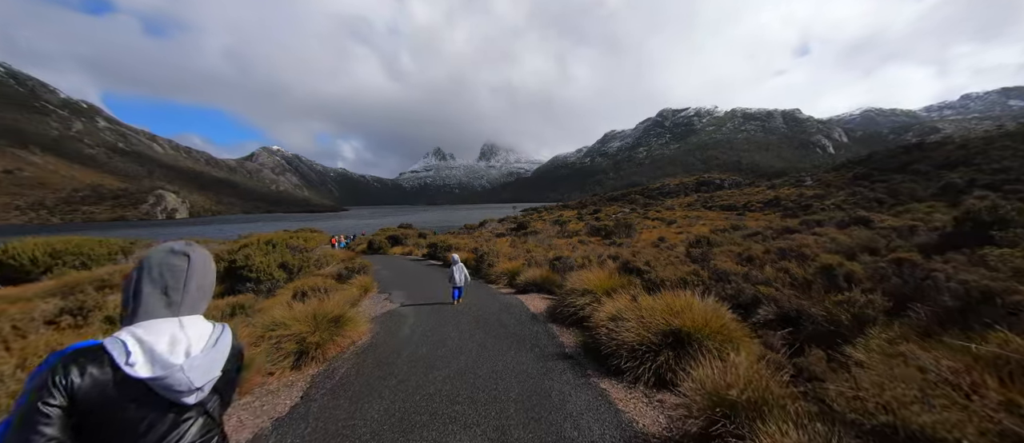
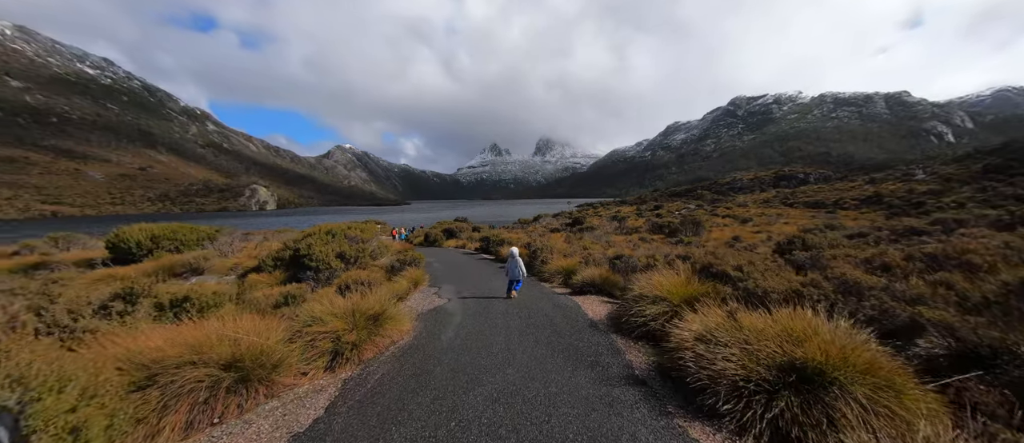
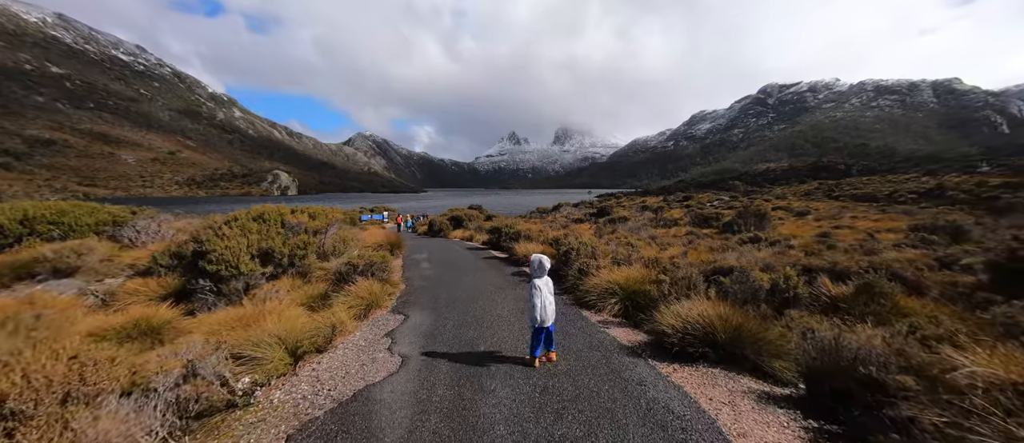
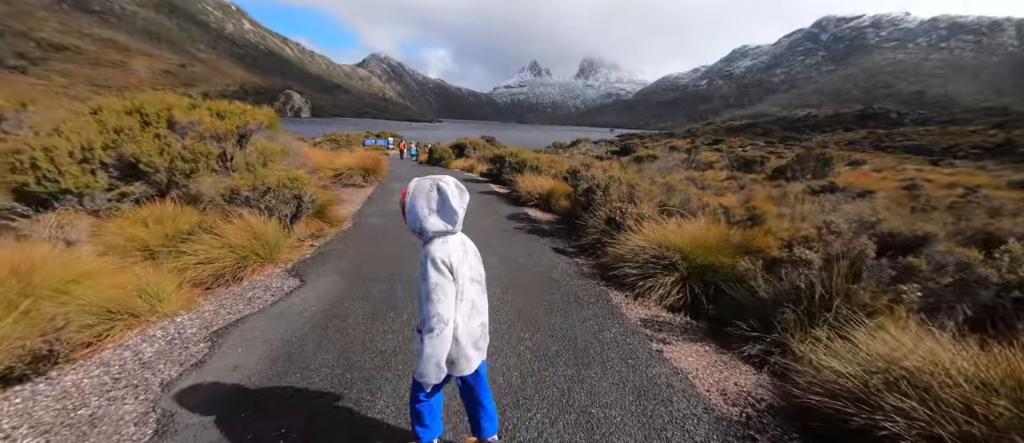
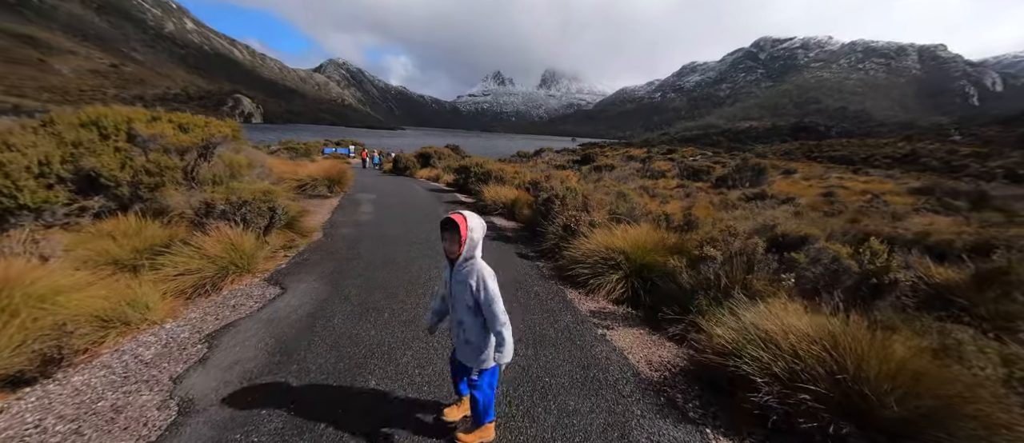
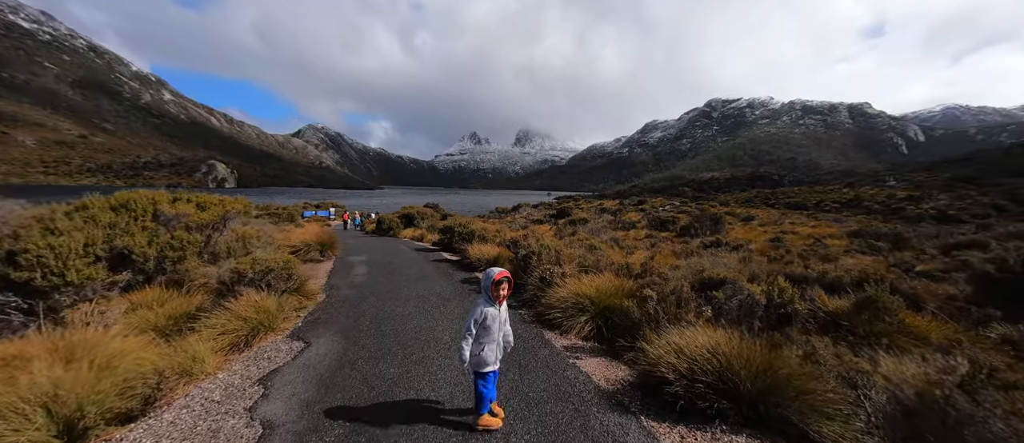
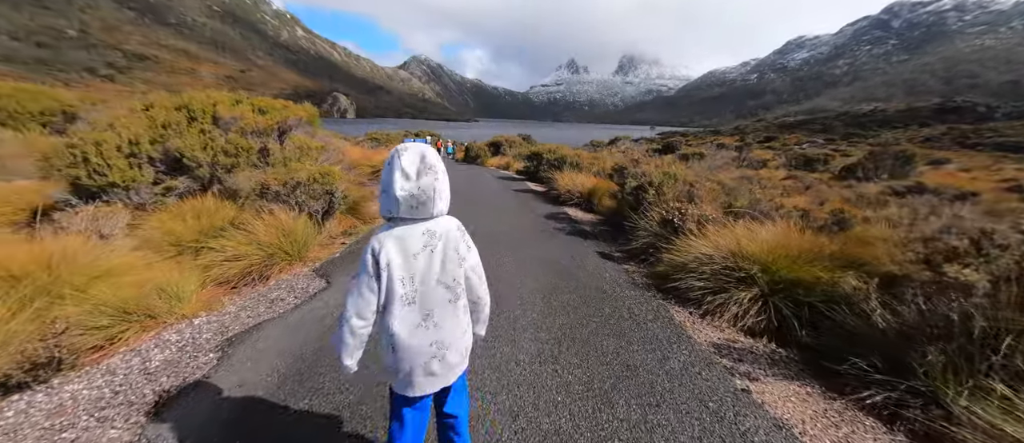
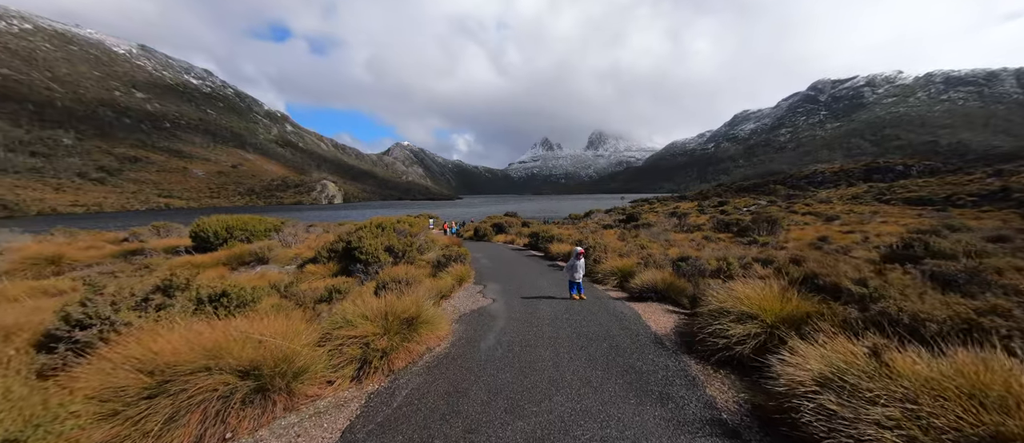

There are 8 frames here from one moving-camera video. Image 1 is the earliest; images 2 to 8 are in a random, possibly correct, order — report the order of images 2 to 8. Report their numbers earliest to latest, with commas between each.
2, 8, 3, 6, 5, 4, 7
